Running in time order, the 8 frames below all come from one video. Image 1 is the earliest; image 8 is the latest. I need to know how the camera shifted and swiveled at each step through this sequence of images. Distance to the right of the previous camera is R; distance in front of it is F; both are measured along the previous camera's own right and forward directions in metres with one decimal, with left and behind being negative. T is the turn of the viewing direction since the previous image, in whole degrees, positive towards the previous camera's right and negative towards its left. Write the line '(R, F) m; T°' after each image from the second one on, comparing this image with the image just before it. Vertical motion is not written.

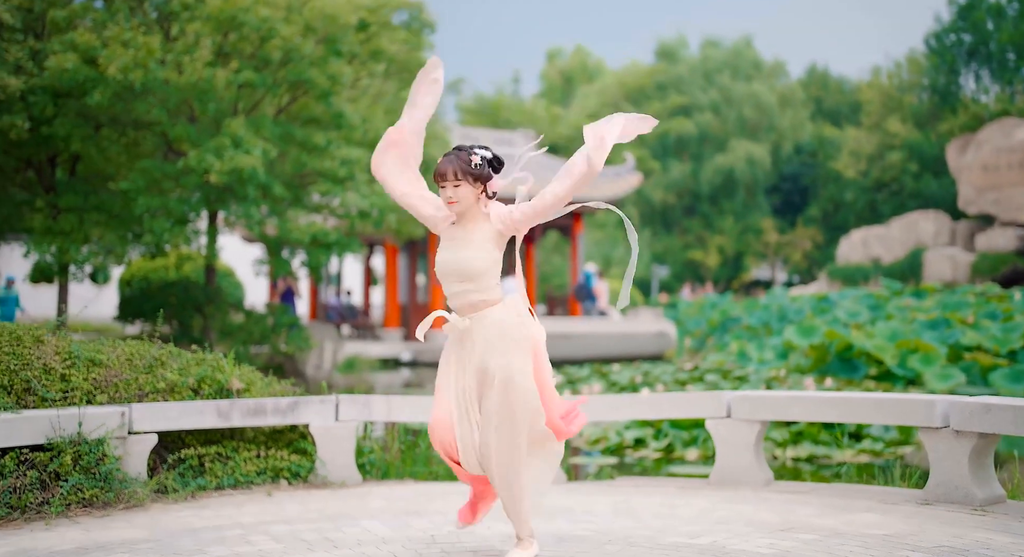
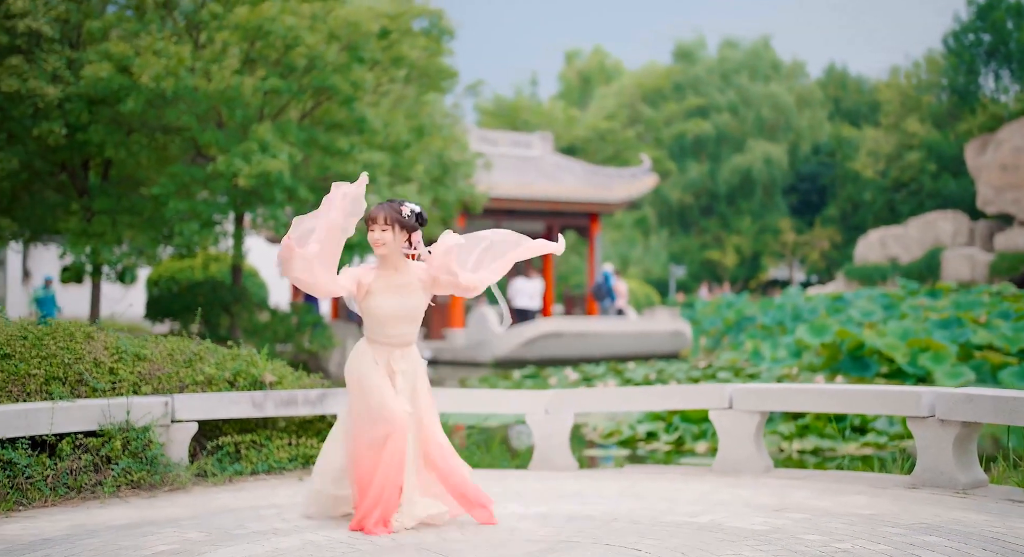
(0.0, -0.3) m; -1°
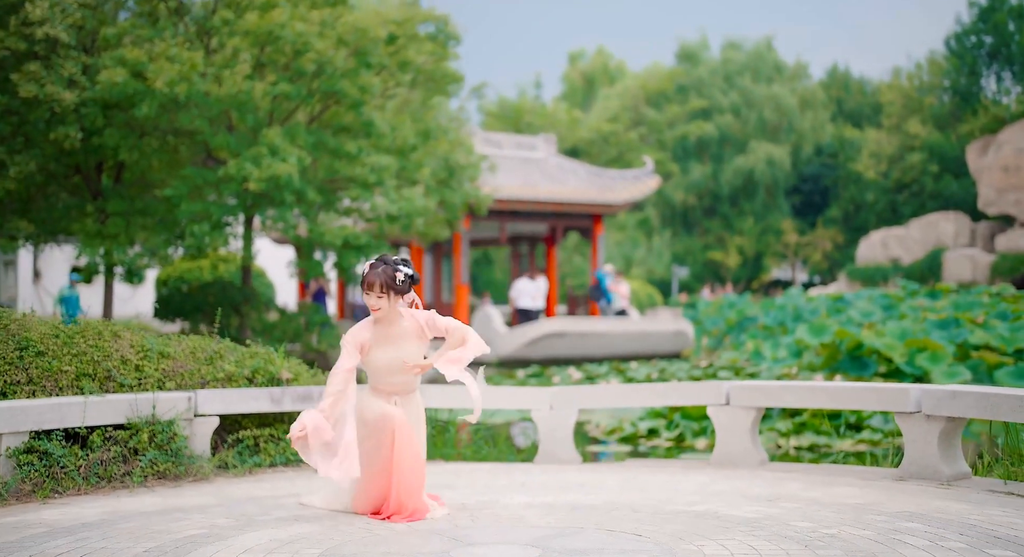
(0.0, -0.3) m; 0°
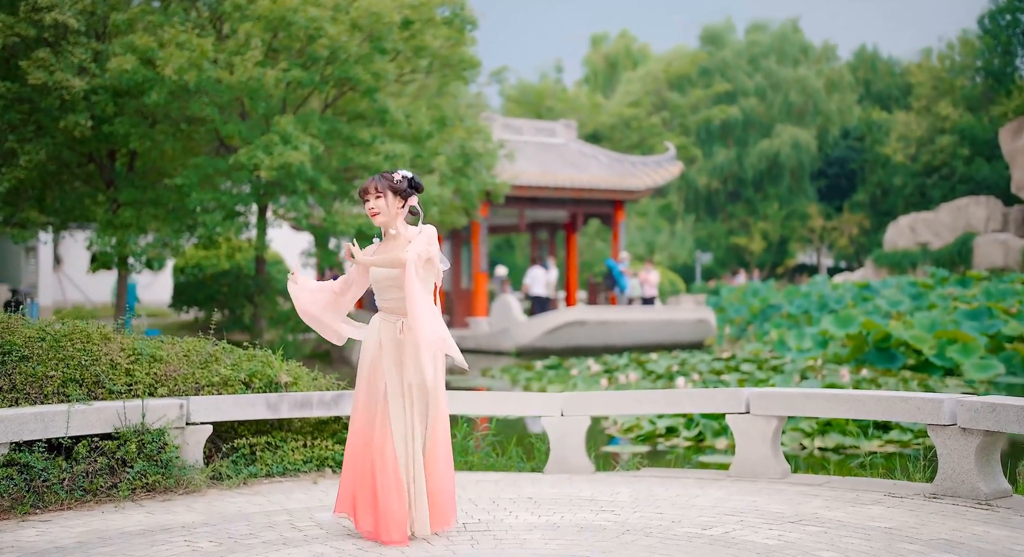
(+0.1, +0.3) m; -1°
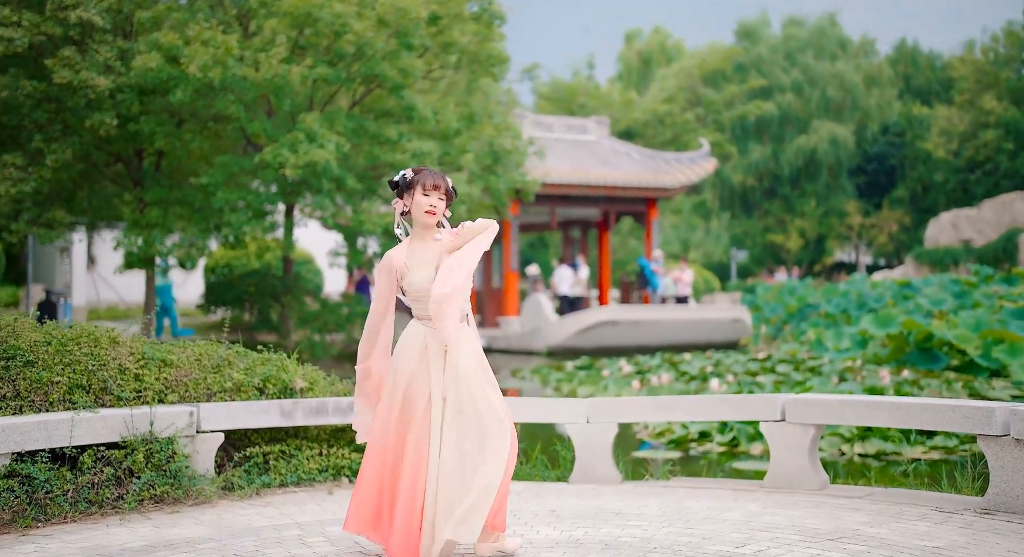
(+0.1, +0.2) m; -2°
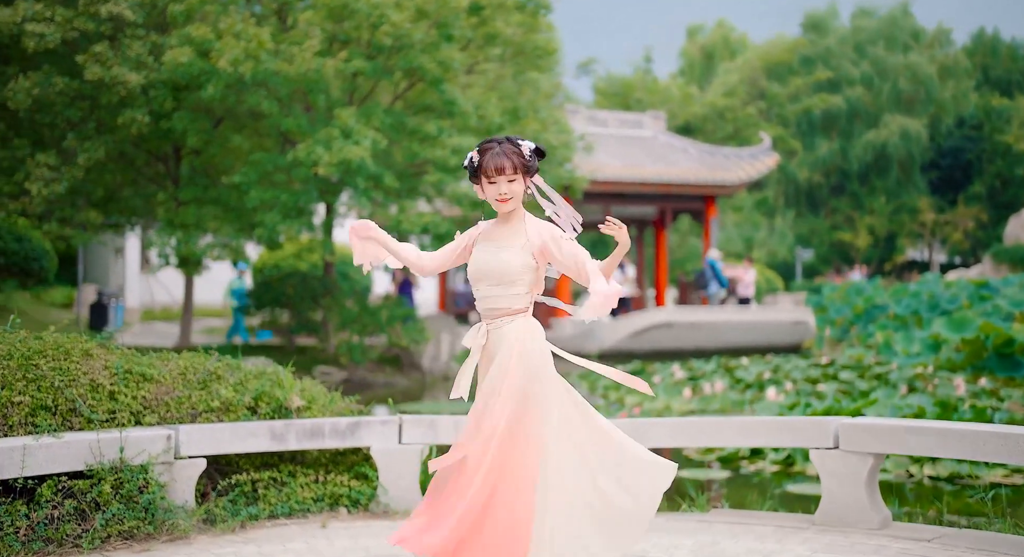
(+0.2, +0.6) m; -4°
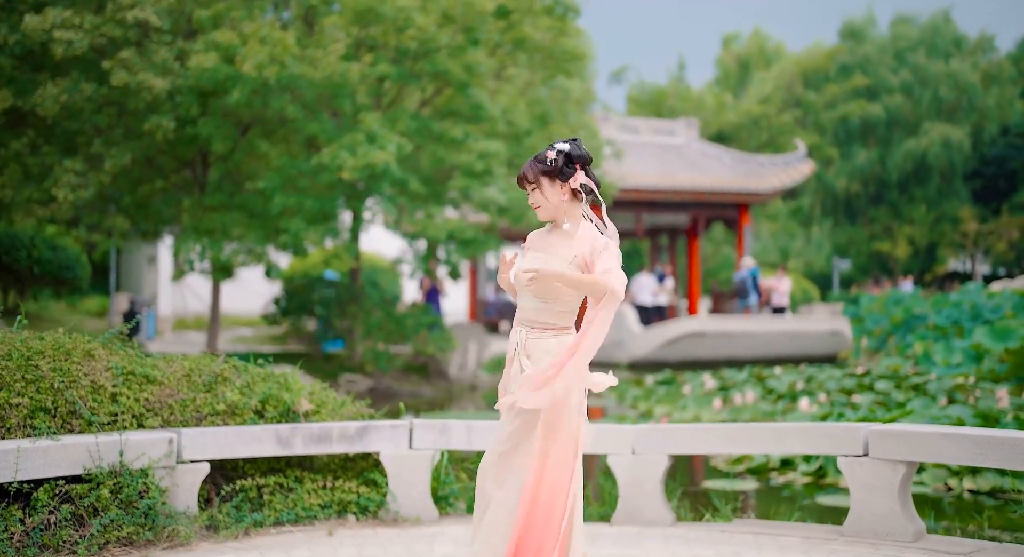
(+0.1, +0.2) m; -2°
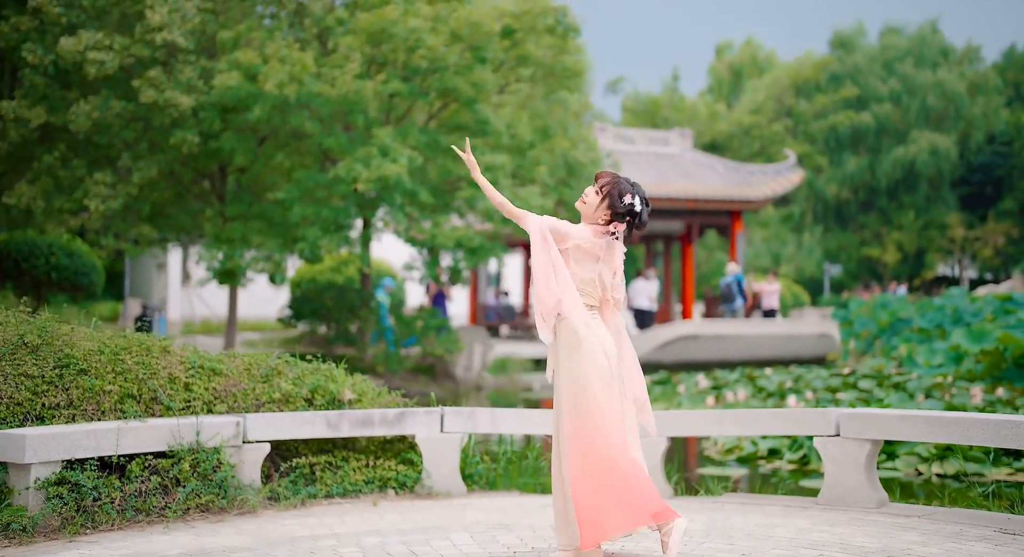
(-0.1, -0.7) m; 0°
